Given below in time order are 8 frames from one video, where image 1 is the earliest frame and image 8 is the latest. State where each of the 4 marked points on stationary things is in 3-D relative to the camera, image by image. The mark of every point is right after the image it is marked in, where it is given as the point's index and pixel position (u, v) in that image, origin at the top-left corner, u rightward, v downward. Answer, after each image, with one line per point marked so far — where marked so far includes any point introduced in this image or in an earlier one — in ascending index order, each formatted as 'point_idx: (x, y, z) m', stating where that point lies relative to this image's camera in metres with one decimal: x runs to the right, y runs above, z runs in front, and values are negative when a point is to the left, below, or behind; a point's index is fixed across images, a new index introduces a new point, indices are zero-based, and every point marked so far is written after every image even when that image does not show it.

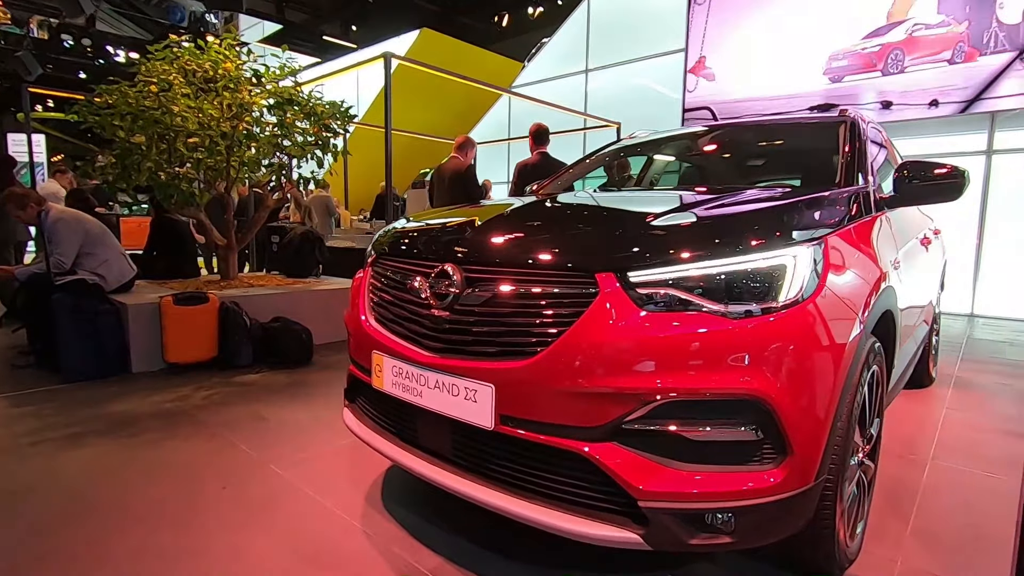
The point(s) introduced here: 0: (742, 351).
0: (+0.5, -0.1, +1.2) m
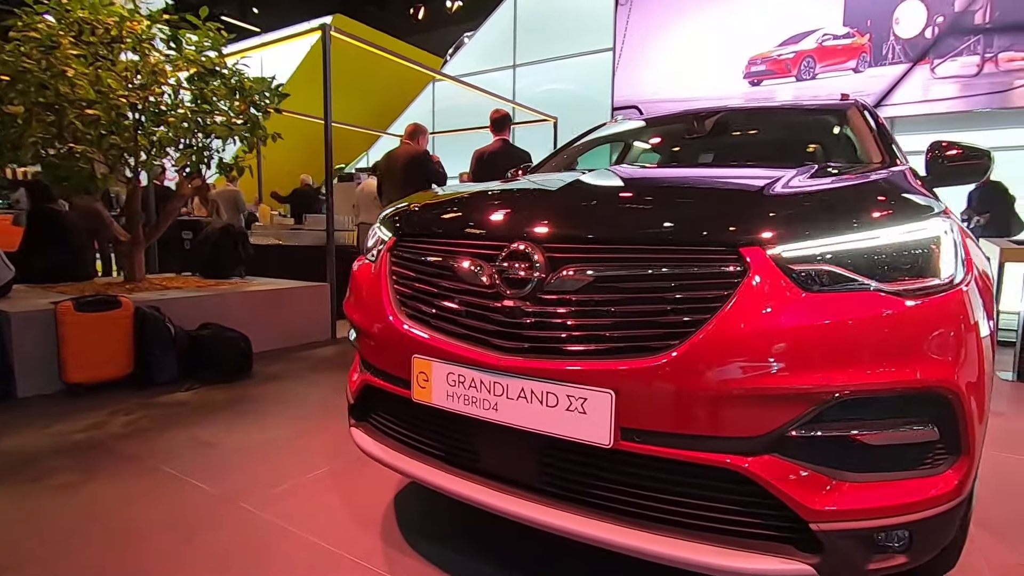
0: (+0.8, -0.1, +1.0) m
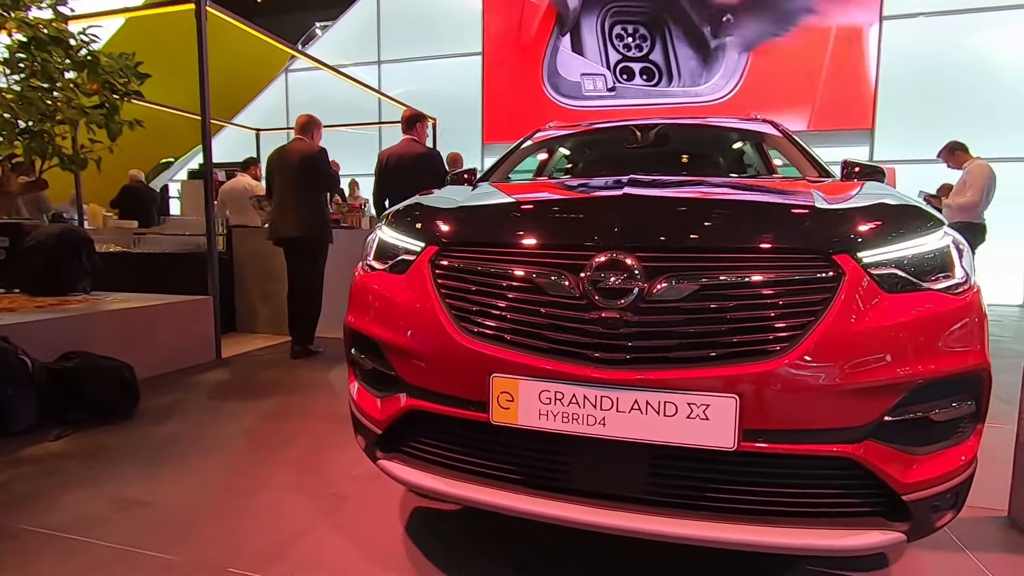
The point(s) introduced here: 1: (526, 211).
0: (+1.0, -0.1, +1.2) m
1: (-0.1, +0.2, +1.4) m
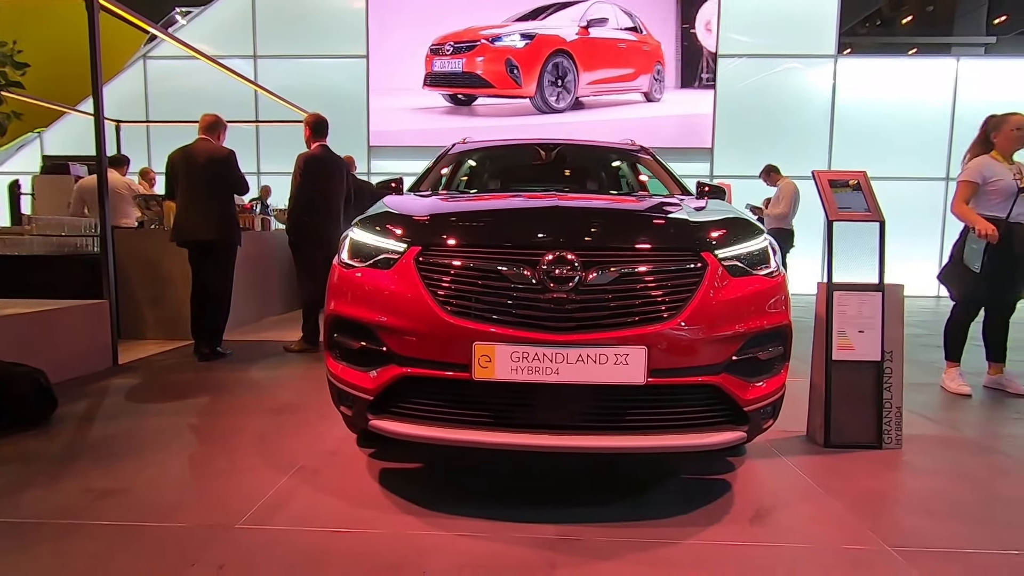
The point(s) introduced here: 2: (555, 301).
0: (+0.9, 0.0, +1.8) m
1: (-0.2, +0.2, +1.8) m
2: (+0.1, 0.0, +1.6) m
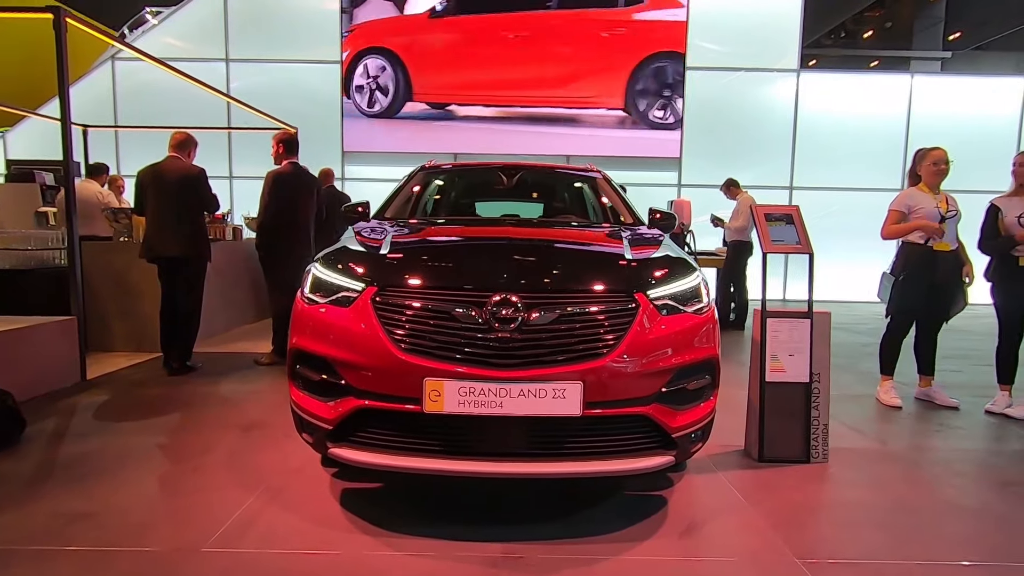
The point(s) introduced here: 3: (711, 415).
0: (+0.7, -0.2, +2.0) m
1: (-0.4, +0.1, +2.0) m
2: (0.0, -0.2, +1.8) m
3: (+0.8, -0.5, +2.1) m
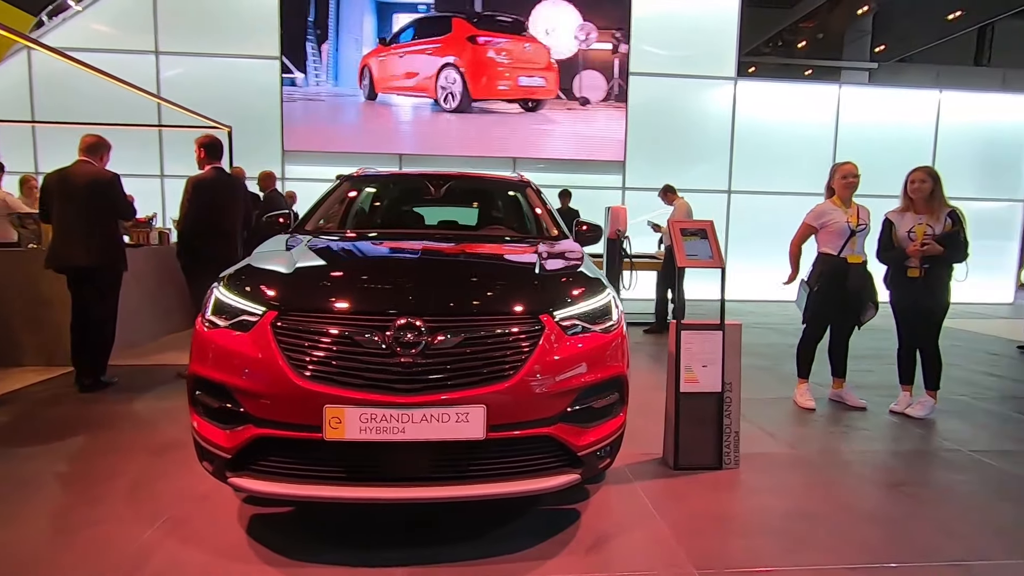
0: (+0.4, -0.2, +2.0) m
1: (-0.7, 0.0, +1.9) m
2: (-0.4, -0.3, +1.7) m
3: (+0.4, -0.6, +2.1) m
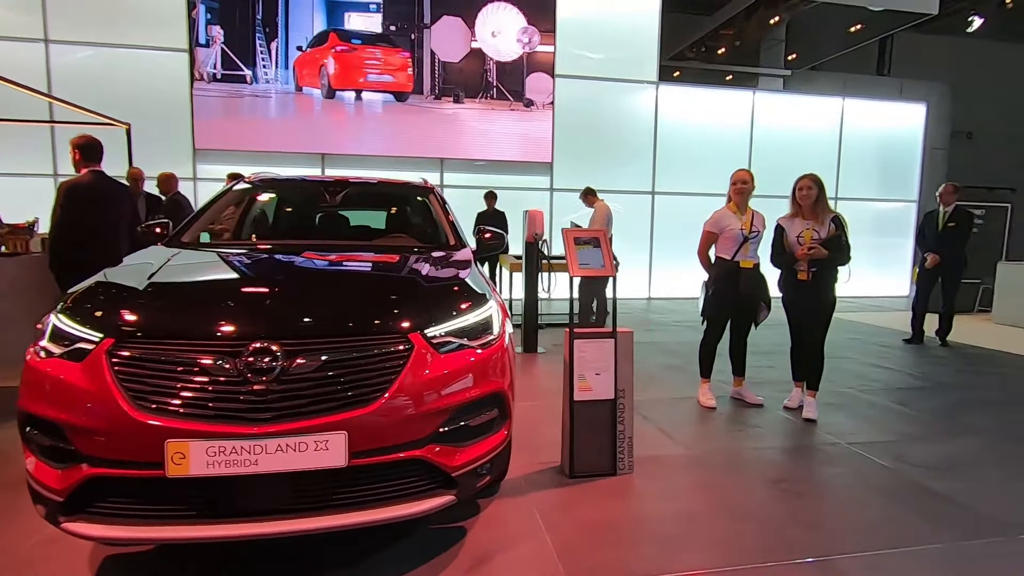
0: (-0.1, -0.3, +2.0) m
1: (-1.2, -0.1, +1.8) m
2: (-0.8, -0.3, +1.6) m
3: (0.0, -0.6, +2.1) m
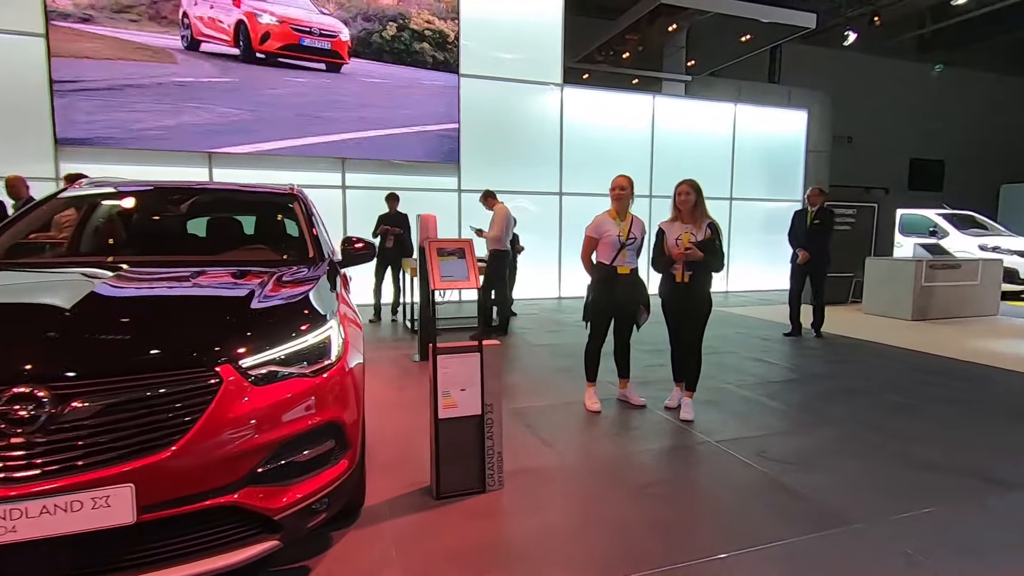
0: (-0.7, -0.4, +1.9) m
1: (-1.7, -0.2, +1.5) m
2: (-1.3, -0.4, +1.4) m
3: (-0.6, -0.7, +1.9) m
